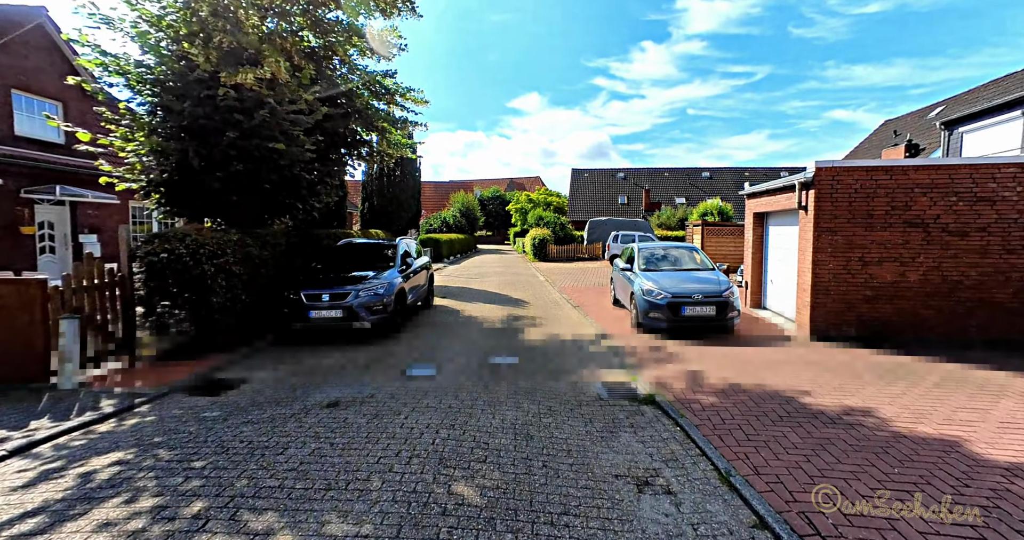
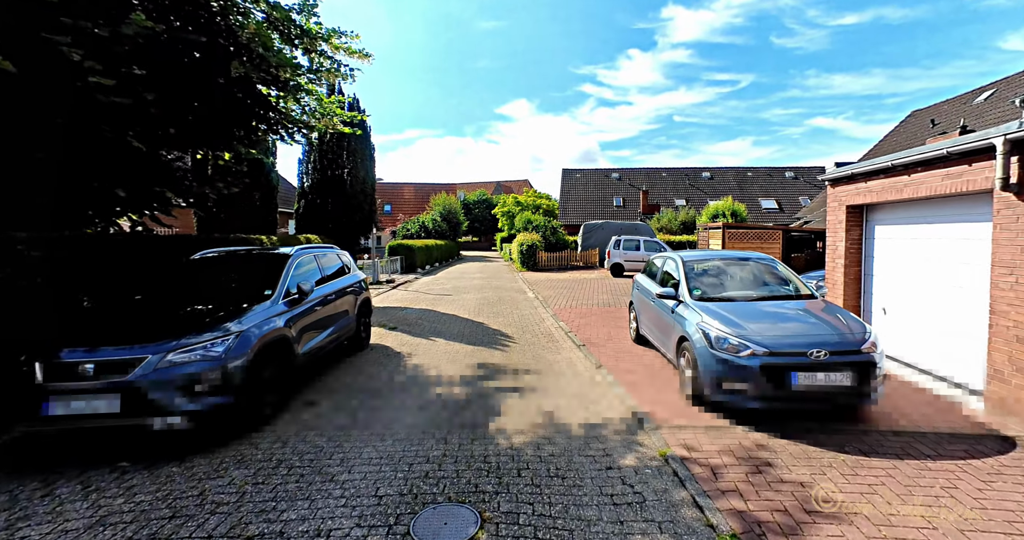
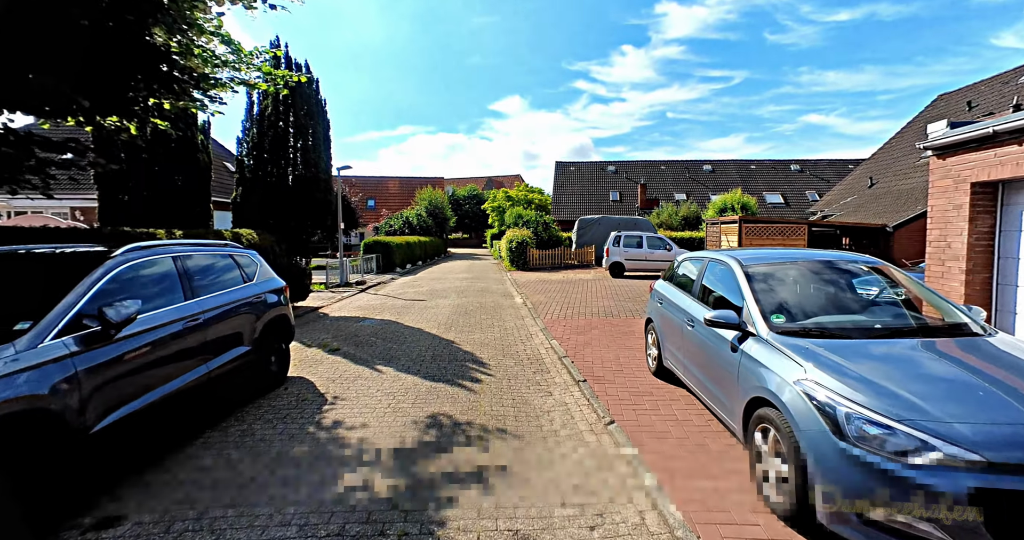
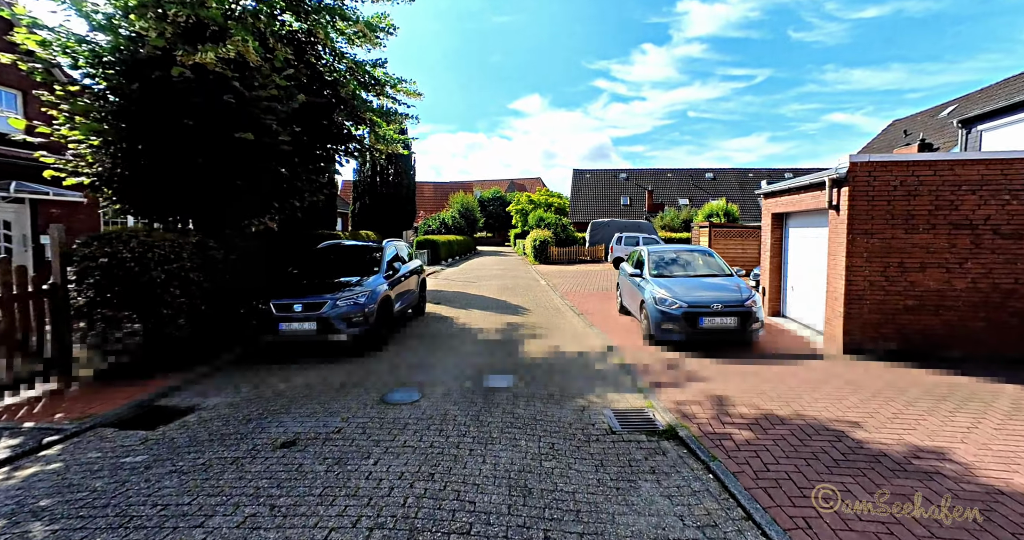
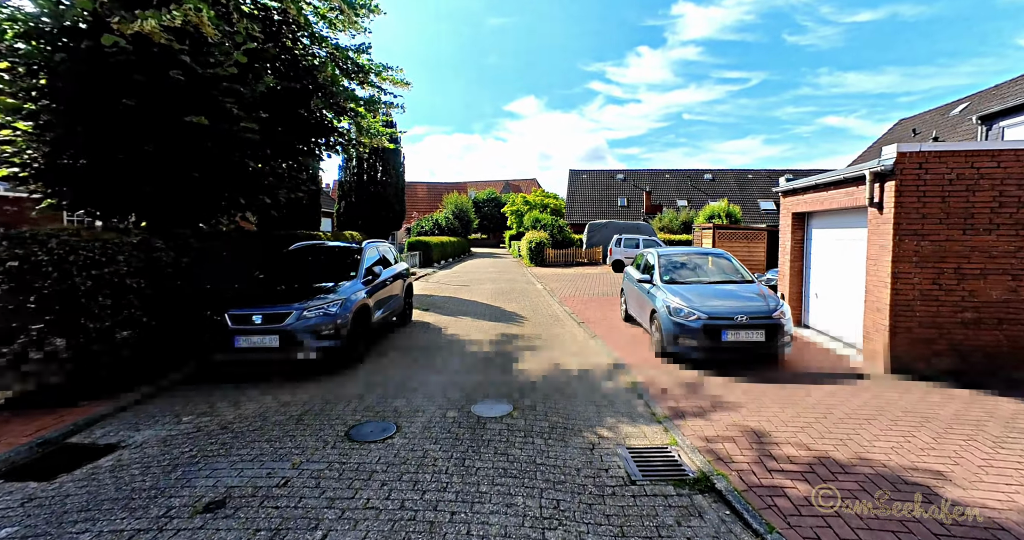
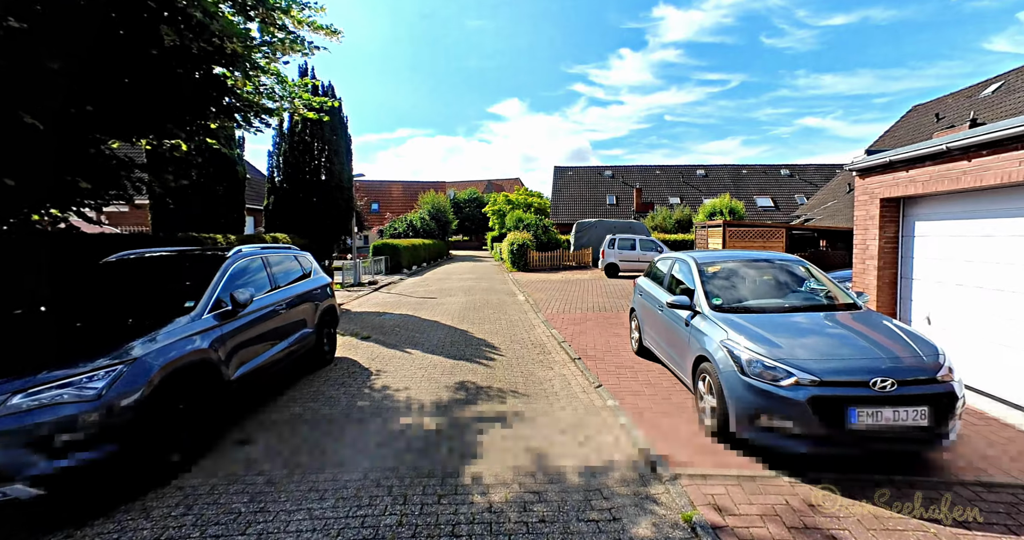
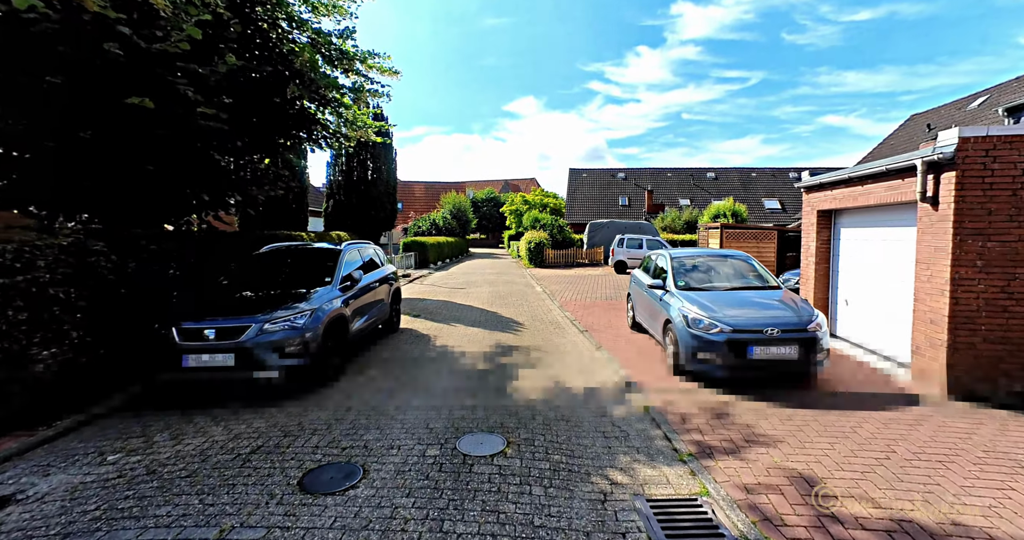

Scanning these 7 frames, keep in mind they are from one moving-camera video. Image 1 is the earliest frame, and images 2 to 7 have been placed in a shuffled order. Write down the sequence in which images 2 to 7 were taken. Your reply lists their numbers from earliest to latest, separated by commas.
4, 5, 7, 2, 6, 3
